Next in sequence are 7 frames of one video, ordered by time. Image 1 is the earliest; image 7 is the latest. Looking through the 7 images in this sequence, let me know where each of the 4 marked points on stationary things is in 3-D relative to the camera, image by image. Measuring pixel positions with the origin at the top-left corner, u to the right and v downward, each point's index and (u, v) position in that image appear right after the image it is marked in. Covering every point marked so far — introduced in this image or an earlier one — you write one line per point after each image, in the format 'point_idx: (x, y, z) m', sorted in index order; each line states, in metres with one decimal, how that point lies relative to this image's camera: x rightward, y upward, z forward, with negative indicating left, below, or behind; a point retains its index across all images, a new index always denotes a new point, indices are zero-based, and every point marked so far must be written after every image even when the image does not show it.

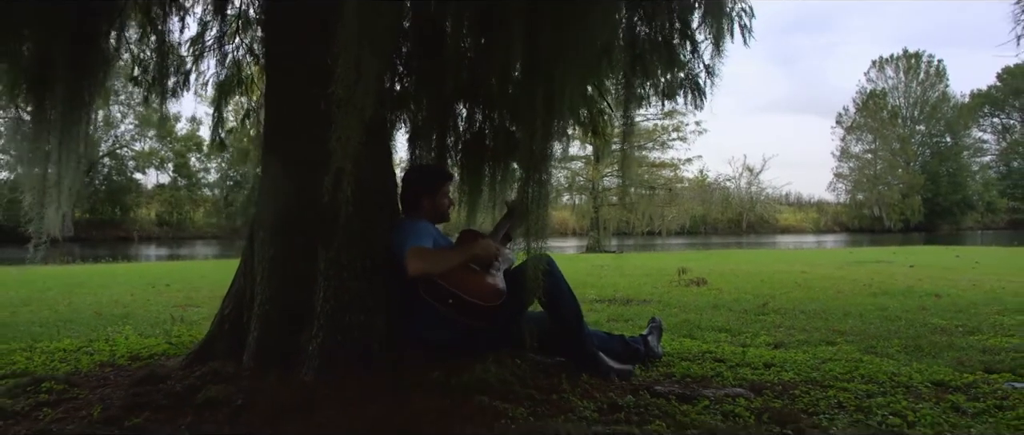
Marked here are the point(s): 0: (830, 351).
0: (+1.8, -0.7, +3.7) m
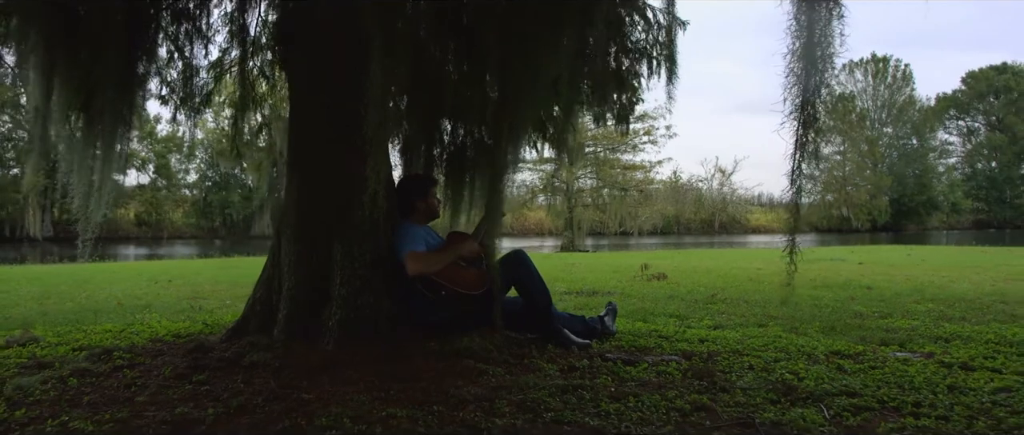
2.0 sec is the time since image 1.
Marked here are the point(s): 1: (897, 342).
0: (+1.6, -0.8, +4.5) m
1: (+2.4, -0.8, +4.2) m
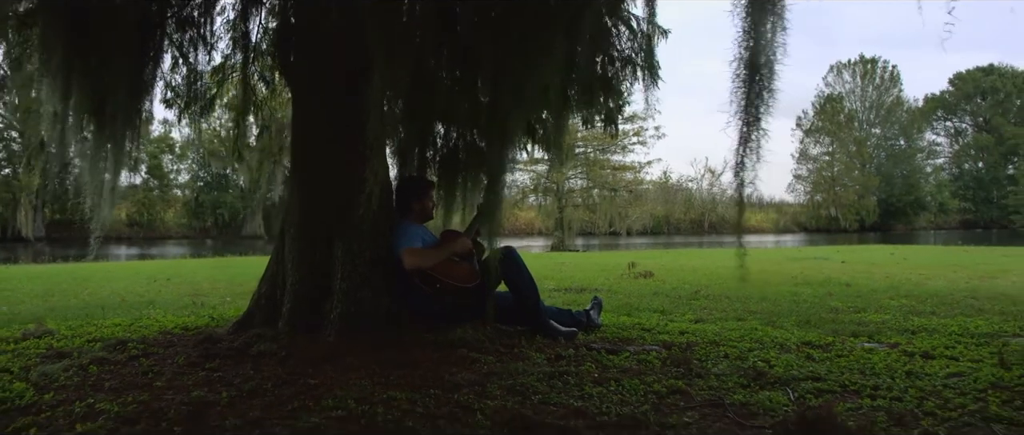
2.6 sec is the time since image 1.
0: (+1.6, -0.7, +4.7) m
1: (+2.3, -0.8, +4.4) m
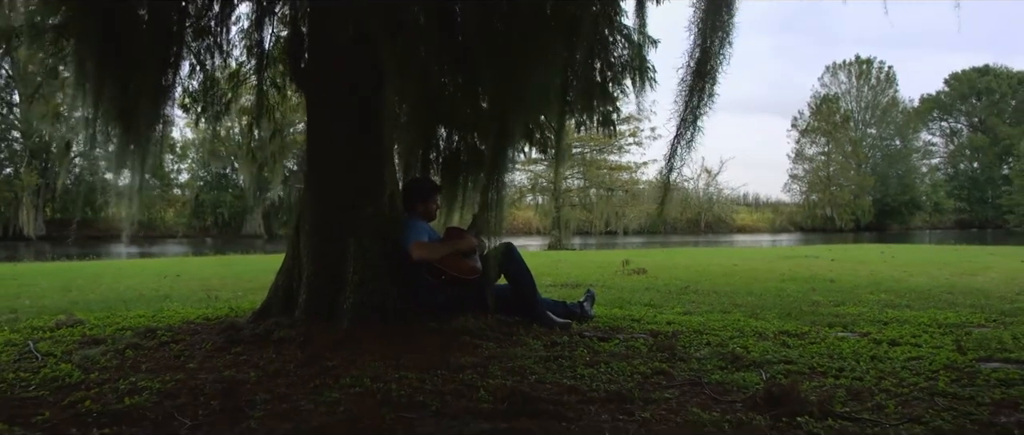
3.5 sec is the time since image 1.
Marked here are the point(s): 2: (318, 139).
0: (+1.5, -0.7, +5.0) m
1: (+2.3, -0.7, +4.7) m
2: (-1.1, +0.5, +3.8) m
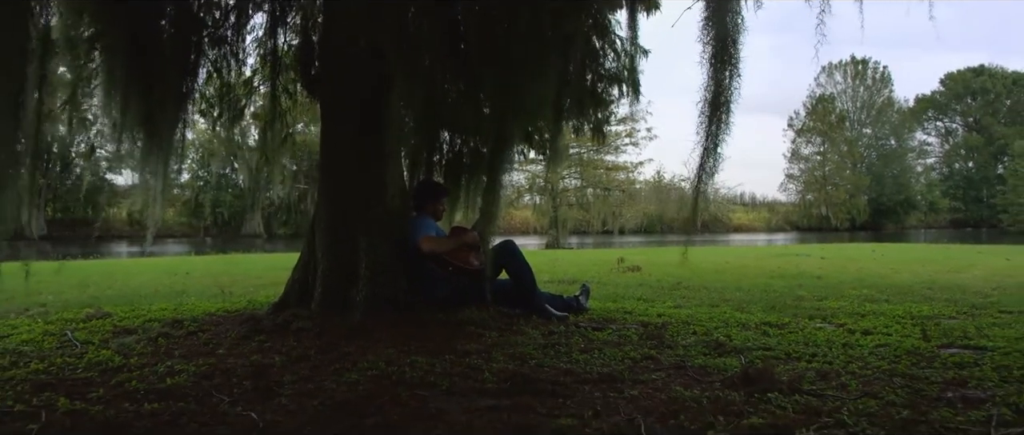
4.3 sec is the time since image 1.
0: (+1.5, -0.7, +5.3) m
1: (+2.3, -0.7, +5.0) m
2: (-1.1, +0.5, +4.1) m
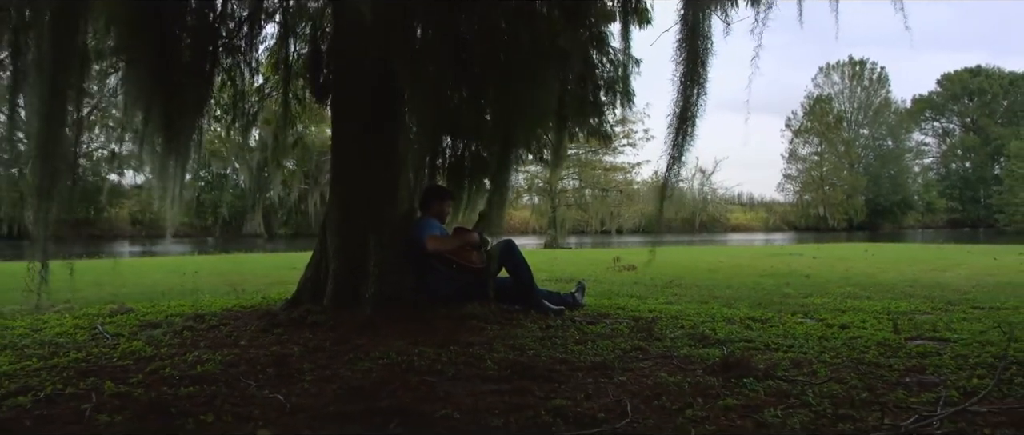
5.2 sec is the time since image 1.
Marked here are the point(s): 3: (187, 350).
0: (+1.5, -0.7, +5.6) m
1: (+2.3, -0.7, +5.3) m
2: (-1.1, +0.4, +4.4) m
3: (-1.7, -0.7, +3.6) m
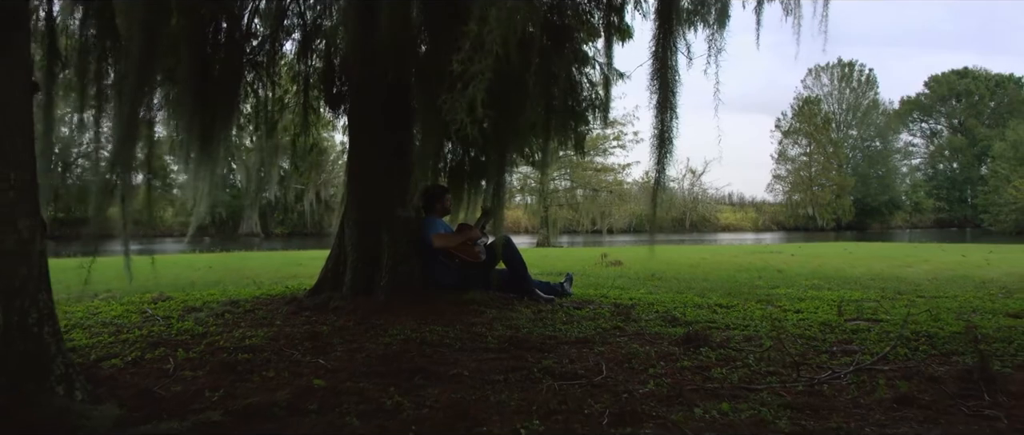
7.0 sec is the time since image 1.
0: (+1.5, -0.7, +6.2) m
1: (+2.3, -0.7, +6.0) m
2: (-1.1, +0.5, +5.0) m
3: (-1.7, -0.7, +4.2) m
